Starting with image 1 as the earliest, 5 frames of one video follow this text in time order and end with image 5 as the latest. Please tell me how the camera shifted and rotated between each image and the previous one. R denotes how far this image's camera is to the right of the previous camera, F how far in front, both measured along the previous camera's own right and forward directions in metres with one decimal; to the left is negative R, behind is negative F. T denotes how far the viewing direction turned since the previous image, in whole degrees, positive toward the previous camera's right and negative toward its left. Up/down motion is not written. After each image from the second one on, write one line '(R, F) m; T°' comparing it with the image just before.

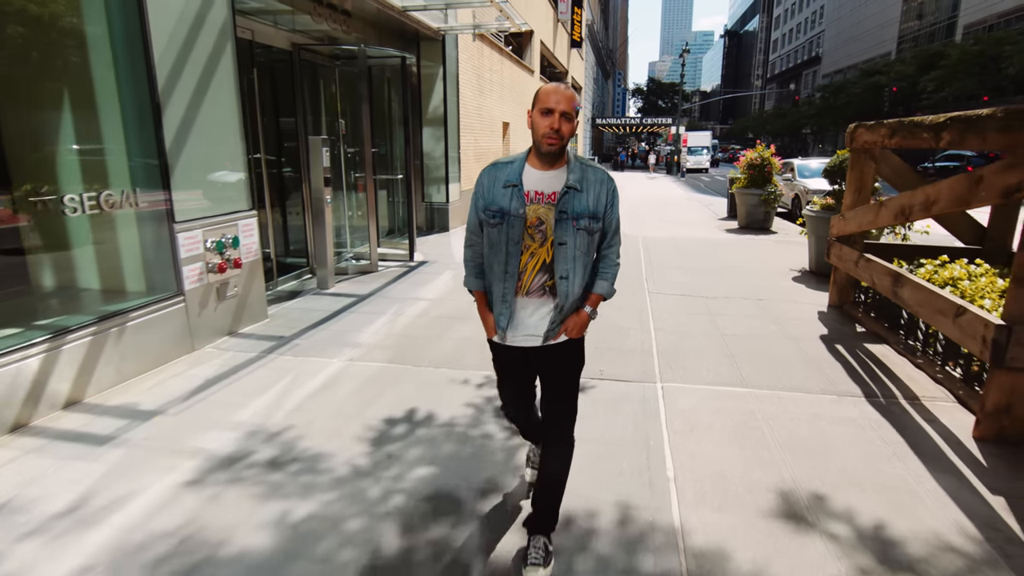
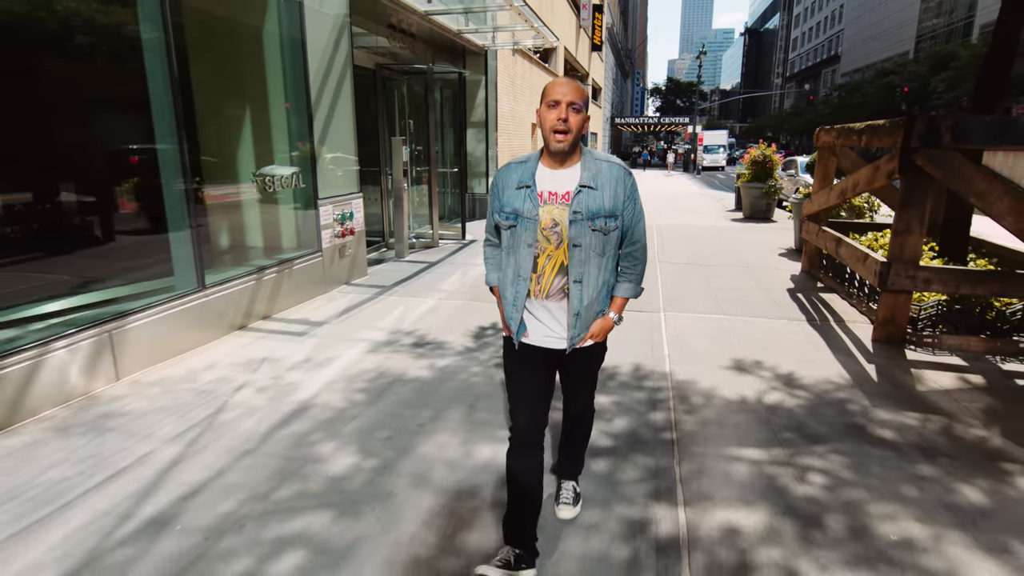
(-0.3, -1.8) m; -2°
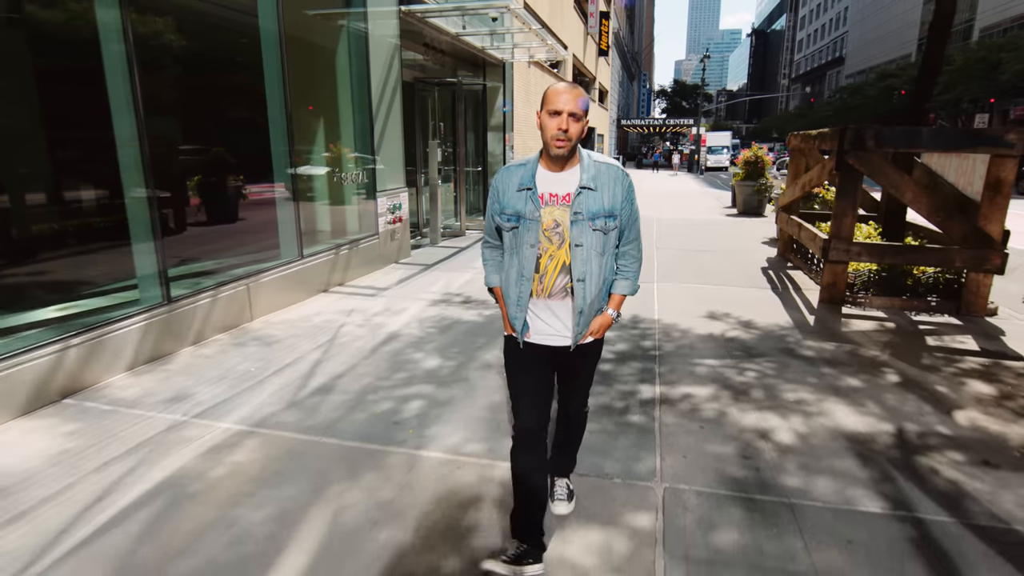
(-0.2, -1.5) m; -1°
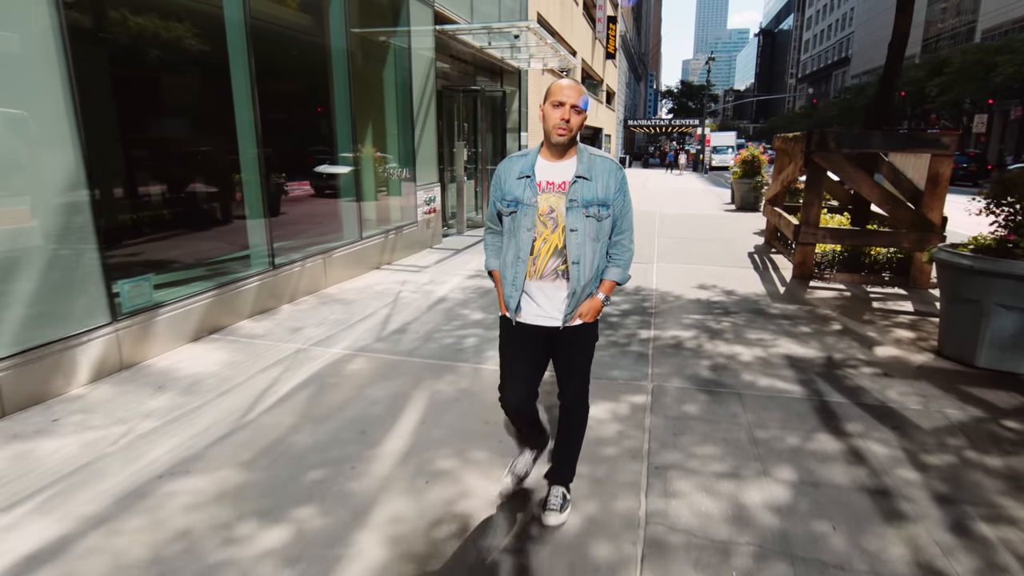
(-0.2, -1.3) m; -1°
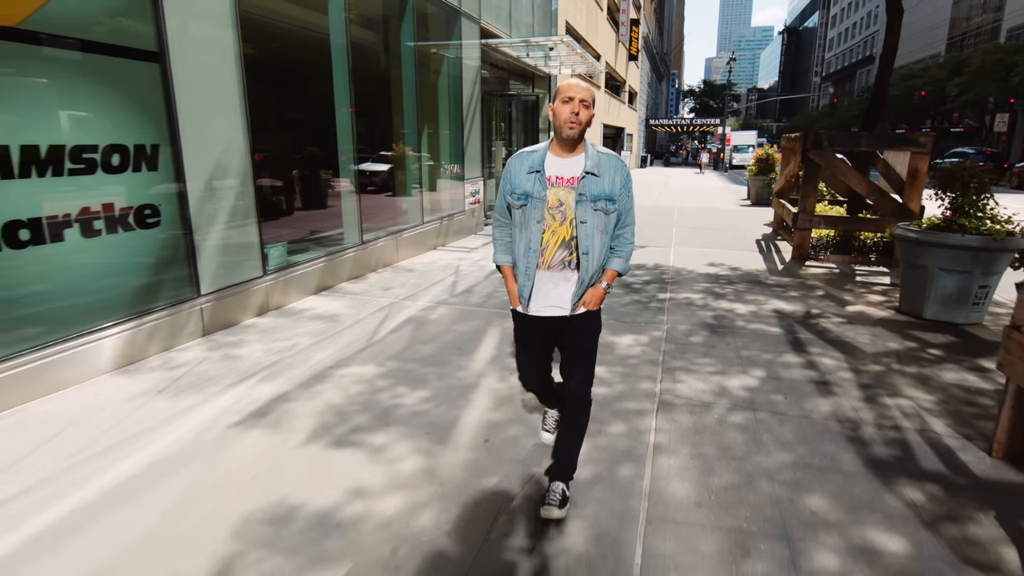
(-0.3, -1.4) m; -2°
